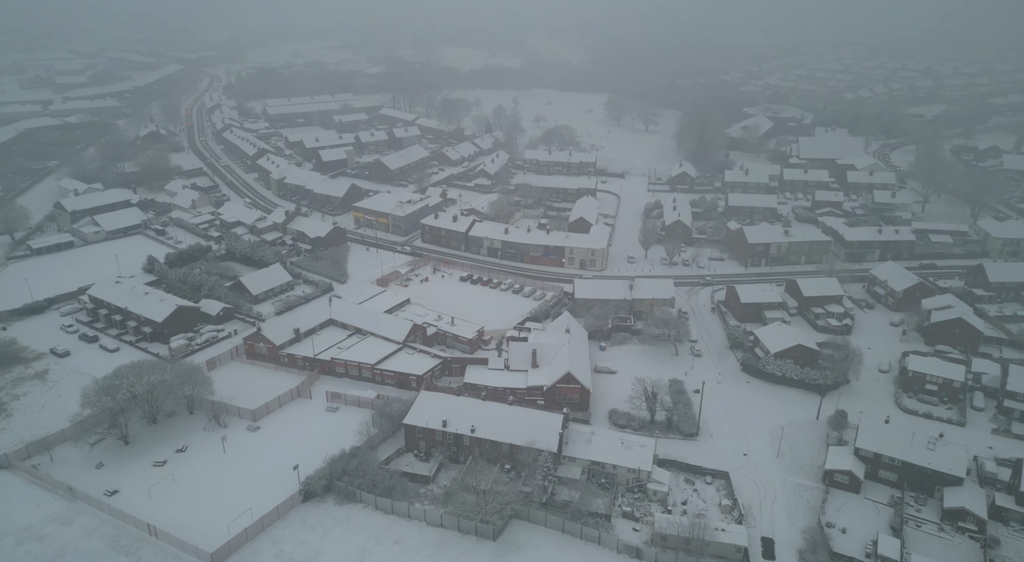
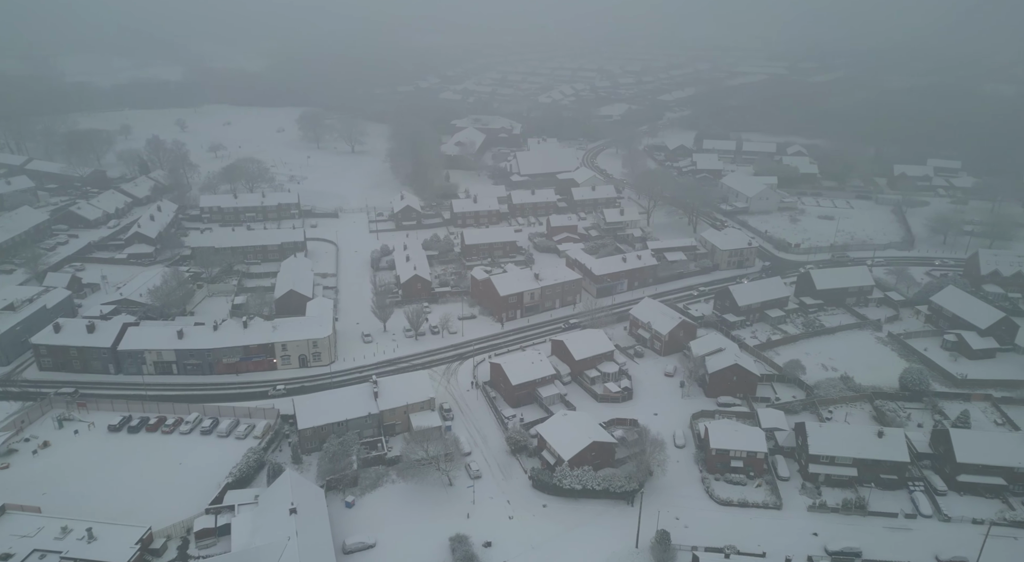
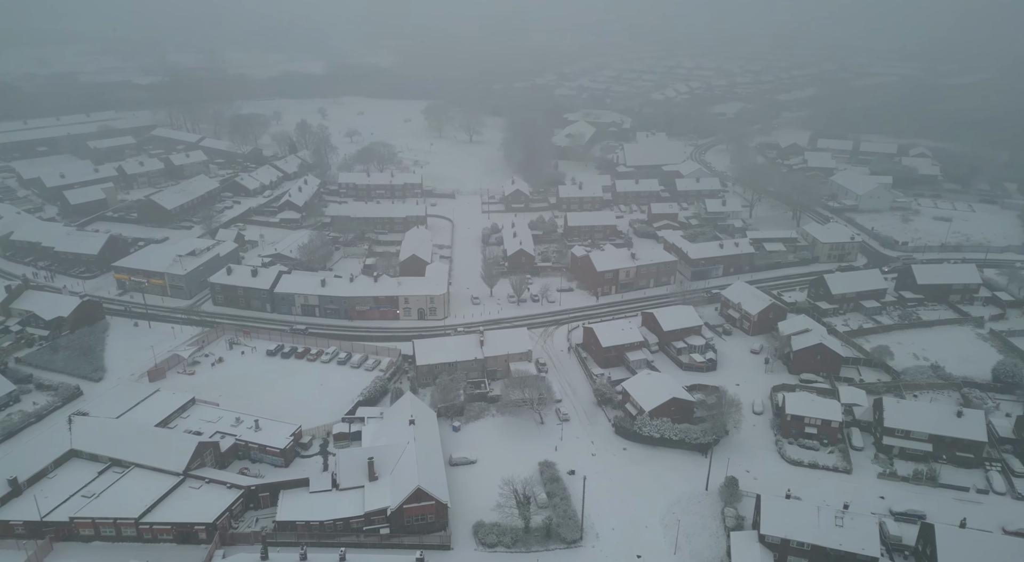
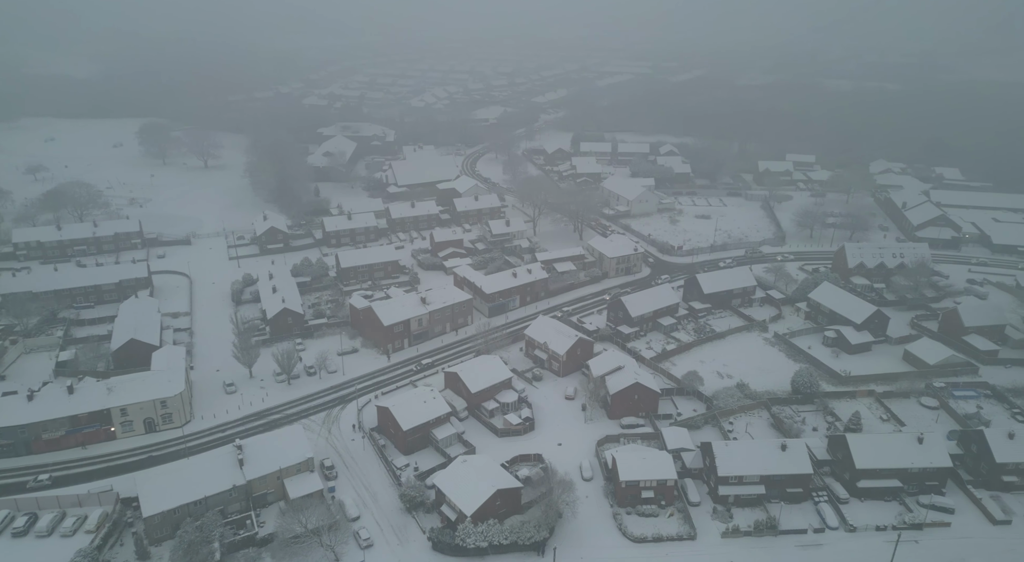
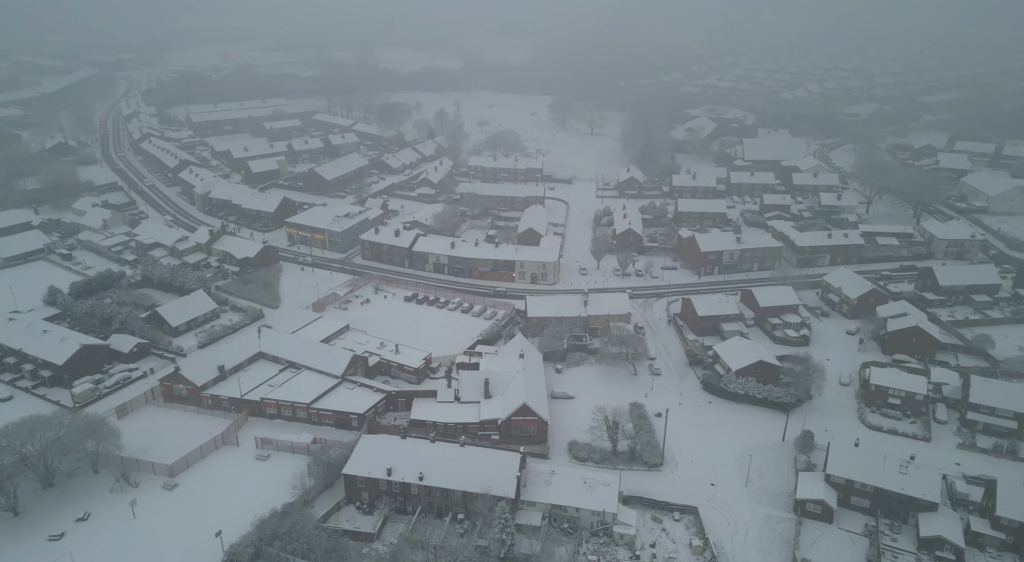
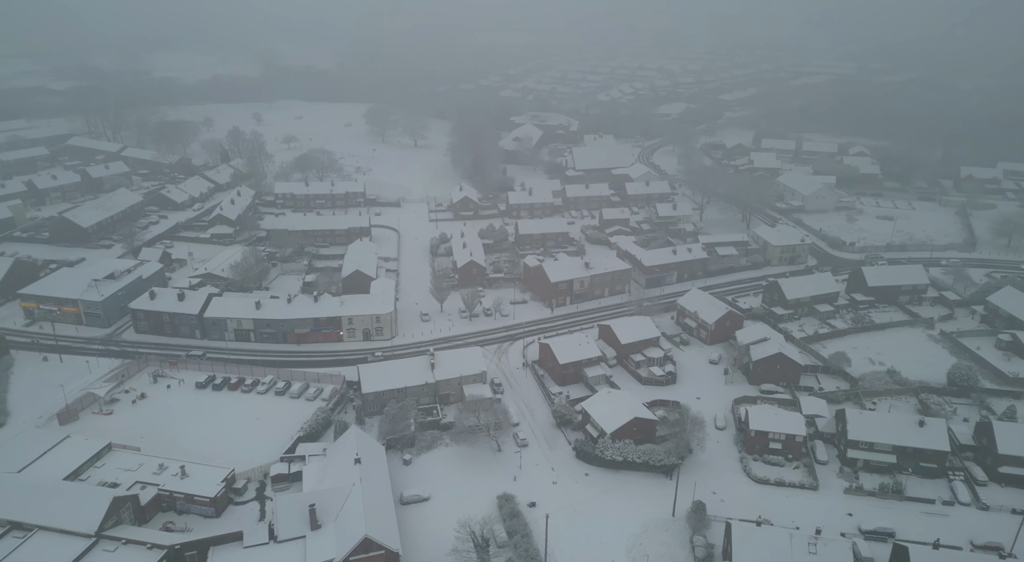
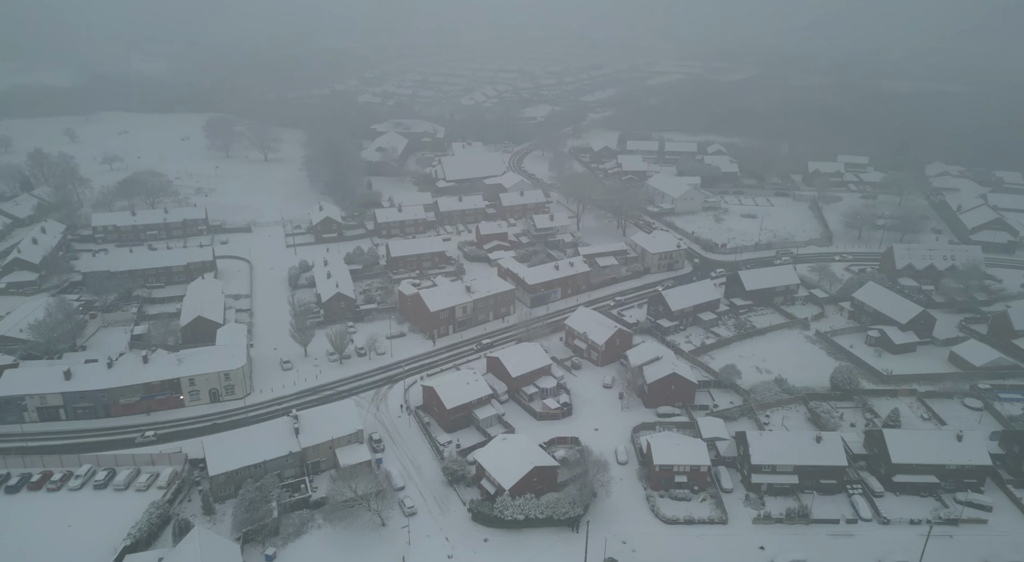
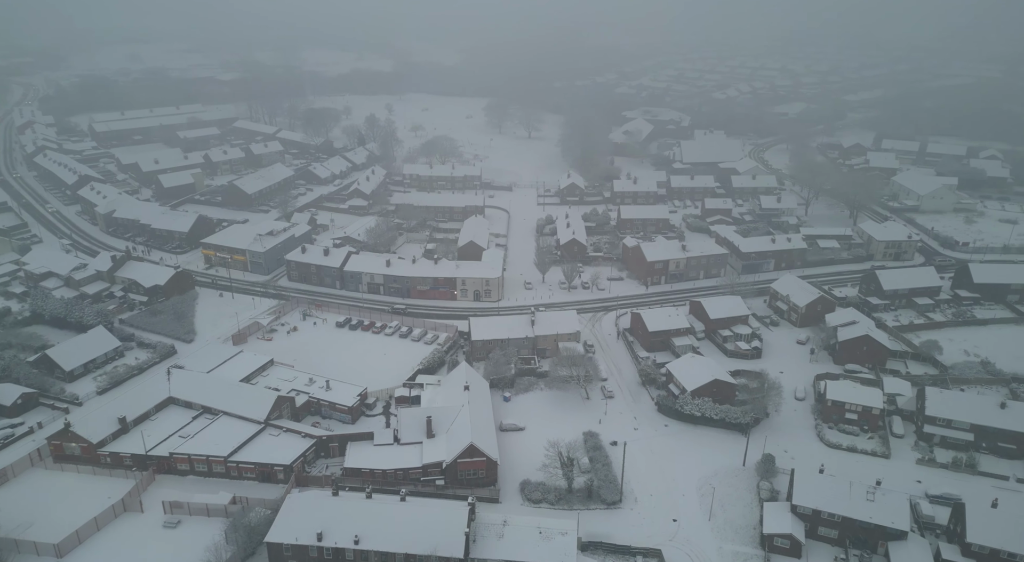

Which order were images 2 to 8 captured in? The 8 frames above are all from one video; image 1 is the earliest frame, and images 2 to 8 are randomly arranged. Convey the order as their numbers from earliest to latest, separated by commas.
5, 8, 3, 6, 2, 7, 4
